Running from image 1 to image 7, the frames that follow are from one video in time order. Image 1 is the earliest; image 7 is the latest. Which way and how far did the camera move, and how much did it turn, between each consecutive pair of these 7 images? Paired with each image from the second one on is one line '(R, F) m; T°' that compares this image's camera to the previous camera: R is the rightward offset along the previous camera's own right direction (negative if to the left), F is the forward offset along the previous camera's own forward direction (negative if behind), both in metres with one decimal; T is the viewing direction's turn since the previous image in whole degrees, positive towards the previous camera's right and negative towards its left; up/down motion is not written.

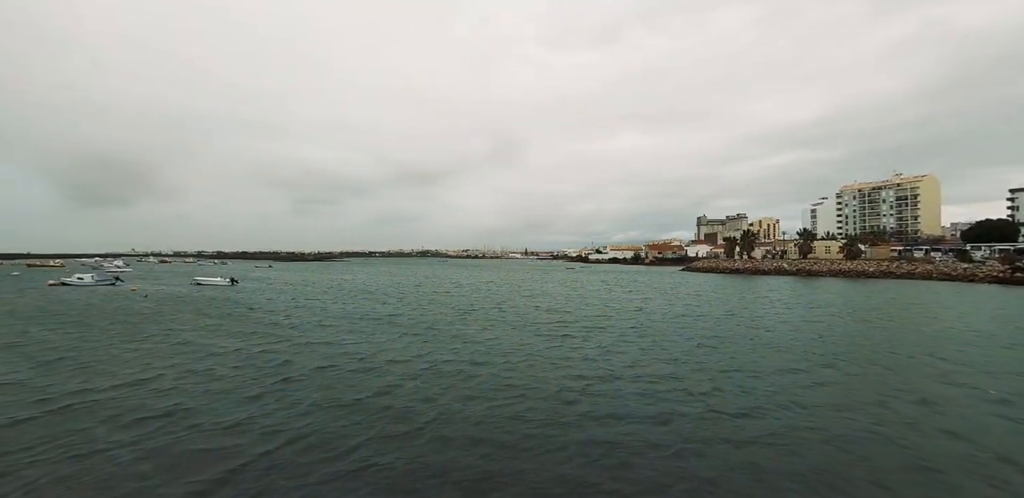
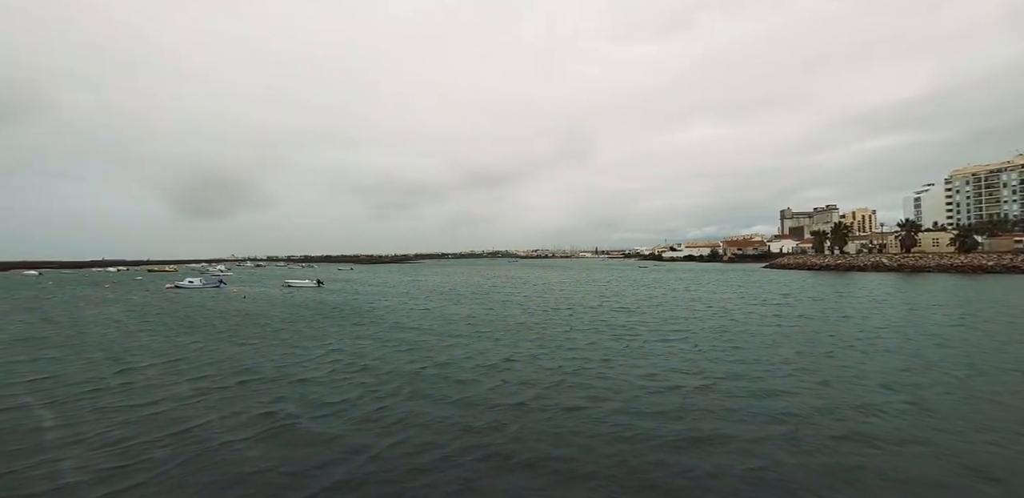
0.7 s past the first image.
(-0.6, +0.7) m; -9°
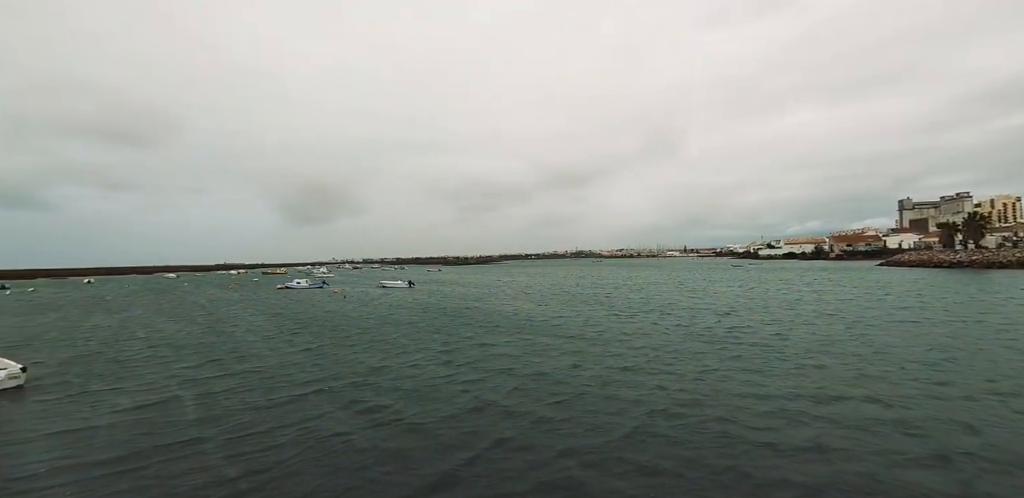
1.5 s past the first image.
(-0.7, +0.7) m; -10°
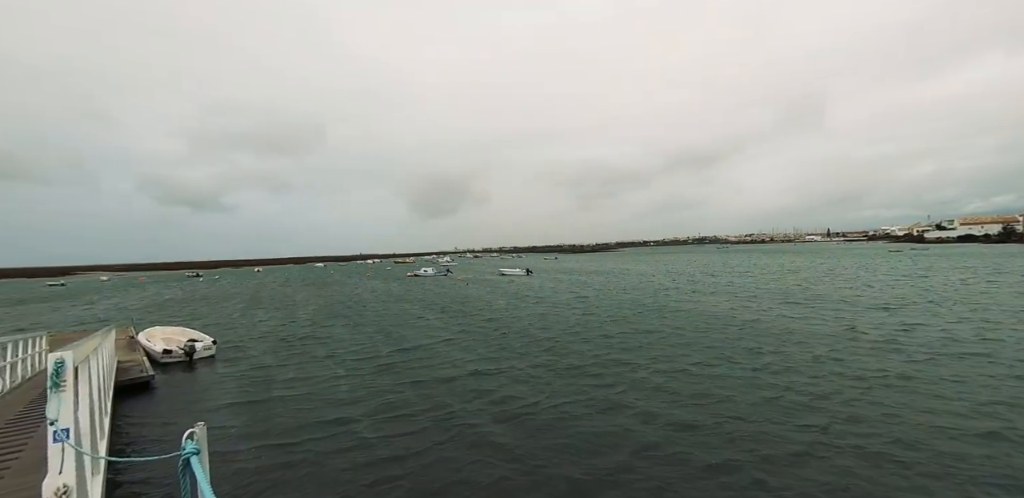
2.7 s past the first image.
(-1.1, +0.7) m; -13°
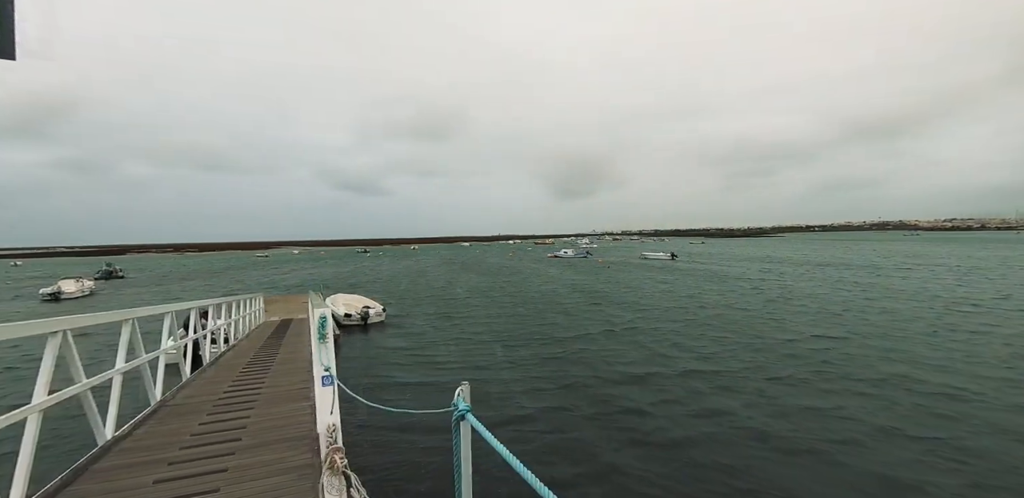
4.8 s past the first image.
(-1.5, +0.4) m; -14°
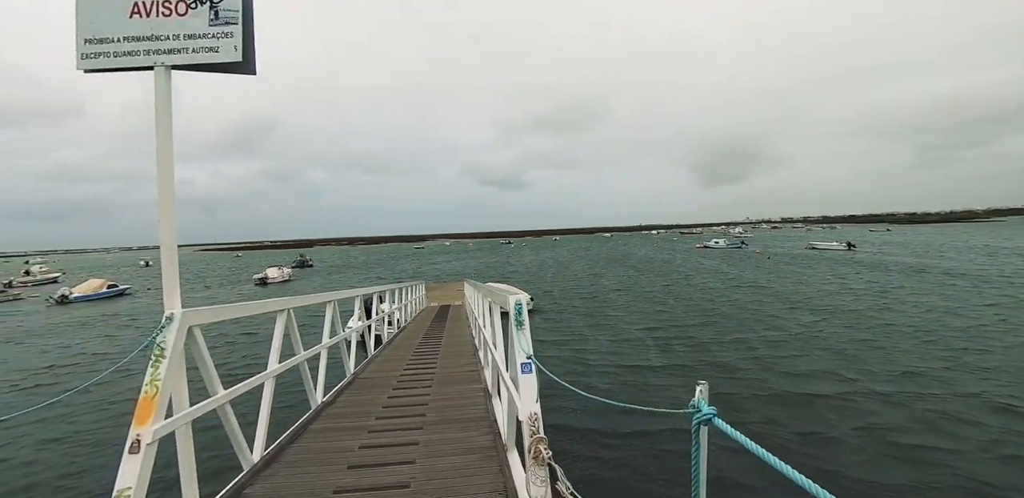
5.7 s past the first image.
(-1.1, +0.4) m; -15°
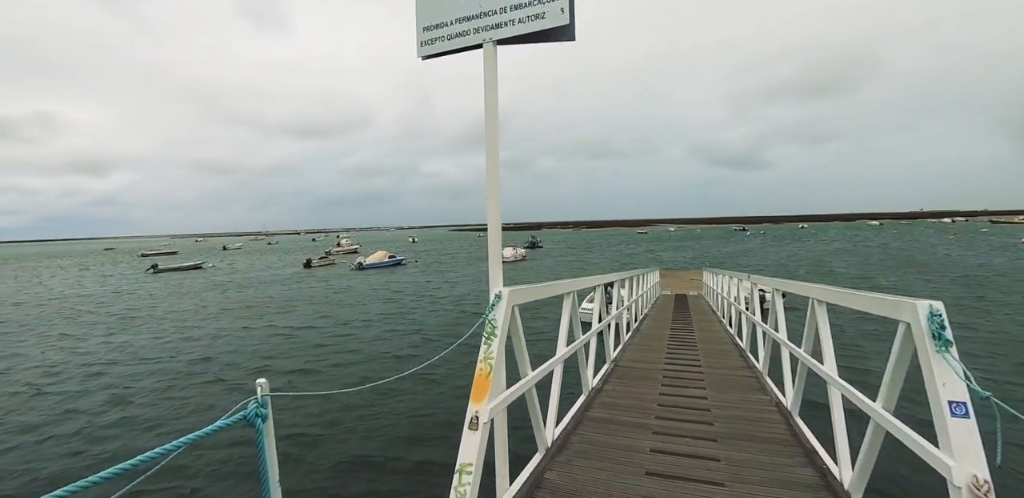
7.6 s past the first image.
(-2.1, +0.4) m; -20°
